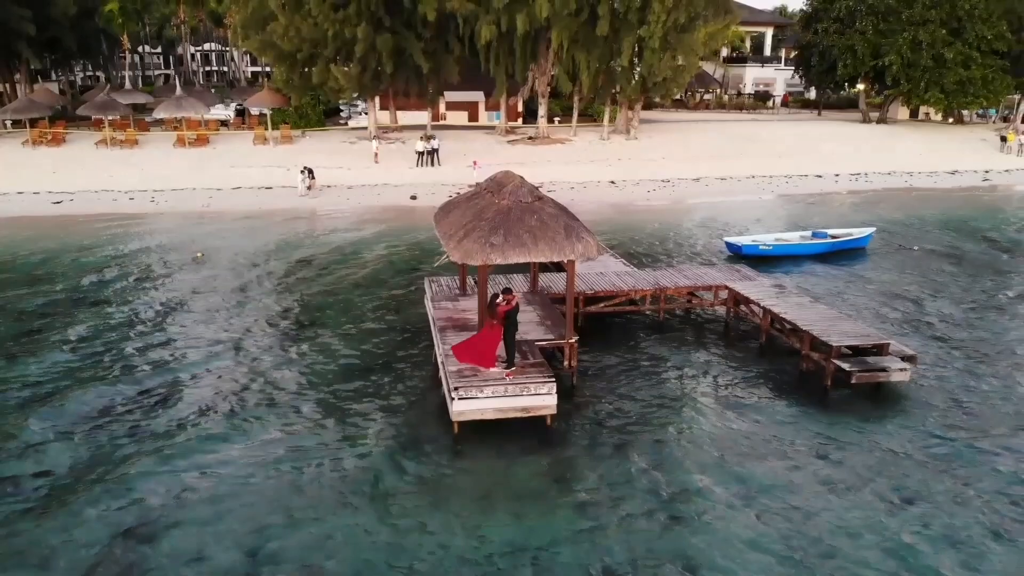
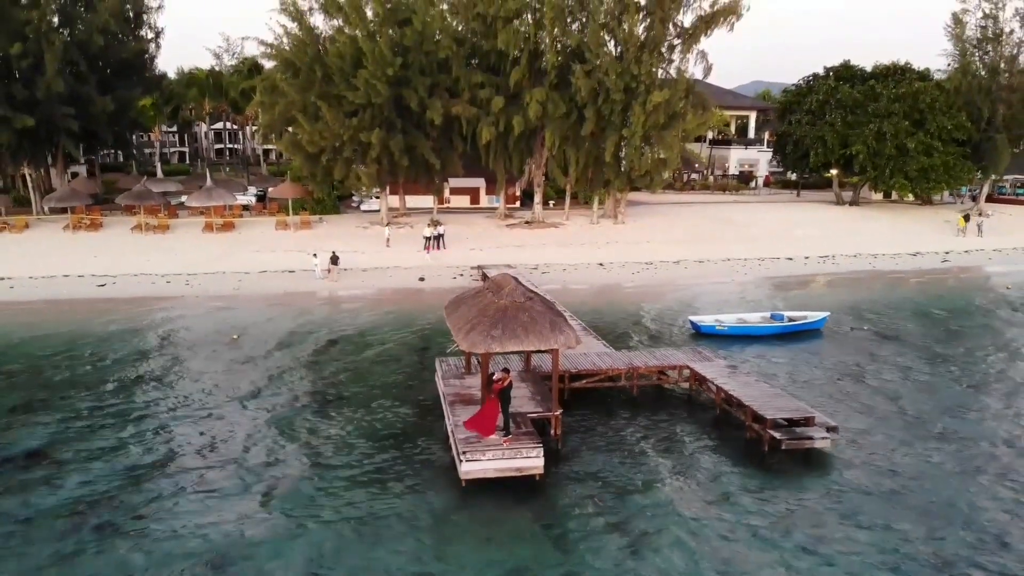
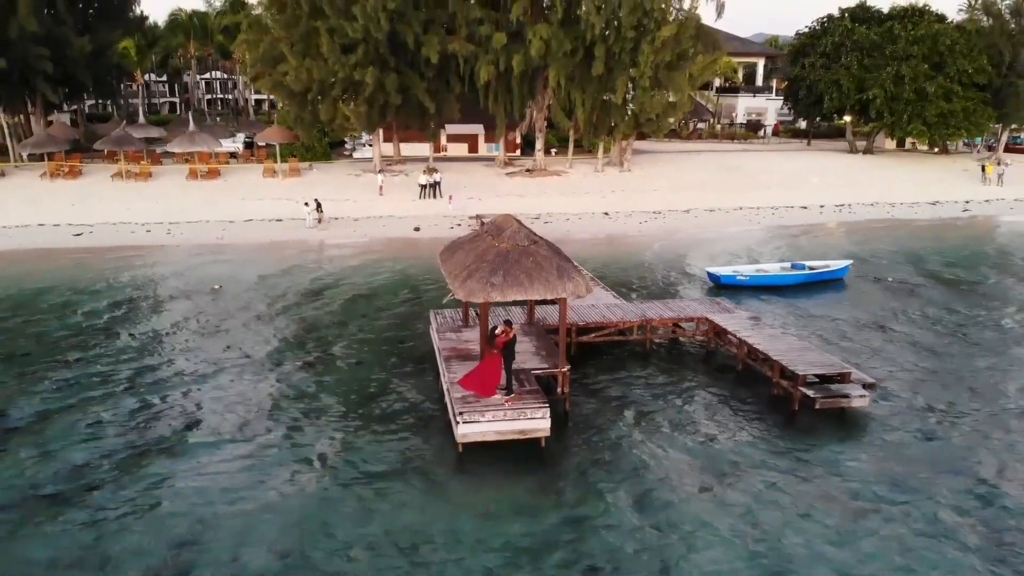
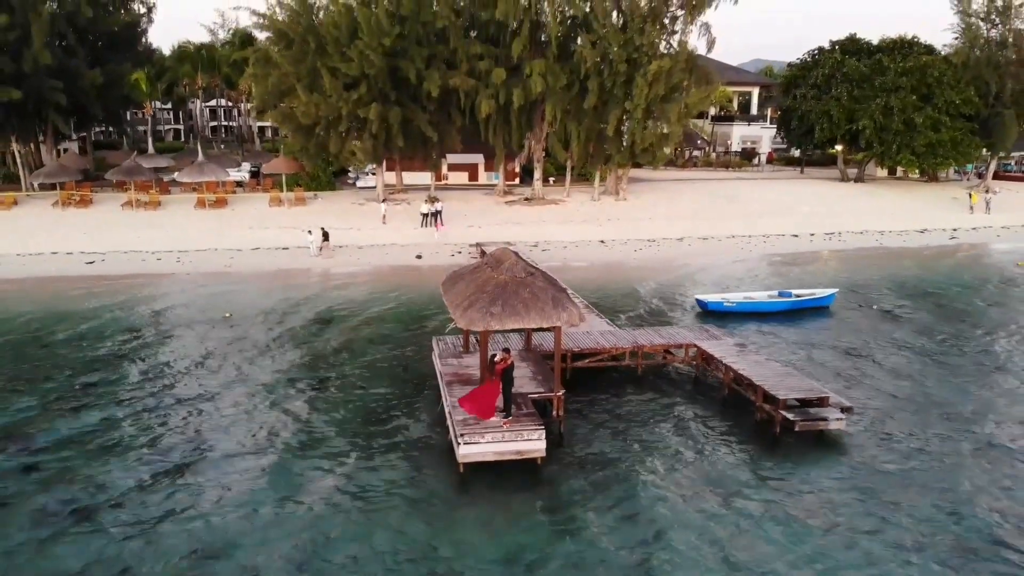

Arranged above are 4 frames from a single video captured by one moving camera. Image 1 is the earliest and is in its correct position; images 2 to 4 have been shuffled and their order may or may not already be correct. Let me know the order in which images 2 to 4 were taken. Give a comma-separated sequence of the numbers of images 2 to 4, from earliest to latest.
3, 4, 2
